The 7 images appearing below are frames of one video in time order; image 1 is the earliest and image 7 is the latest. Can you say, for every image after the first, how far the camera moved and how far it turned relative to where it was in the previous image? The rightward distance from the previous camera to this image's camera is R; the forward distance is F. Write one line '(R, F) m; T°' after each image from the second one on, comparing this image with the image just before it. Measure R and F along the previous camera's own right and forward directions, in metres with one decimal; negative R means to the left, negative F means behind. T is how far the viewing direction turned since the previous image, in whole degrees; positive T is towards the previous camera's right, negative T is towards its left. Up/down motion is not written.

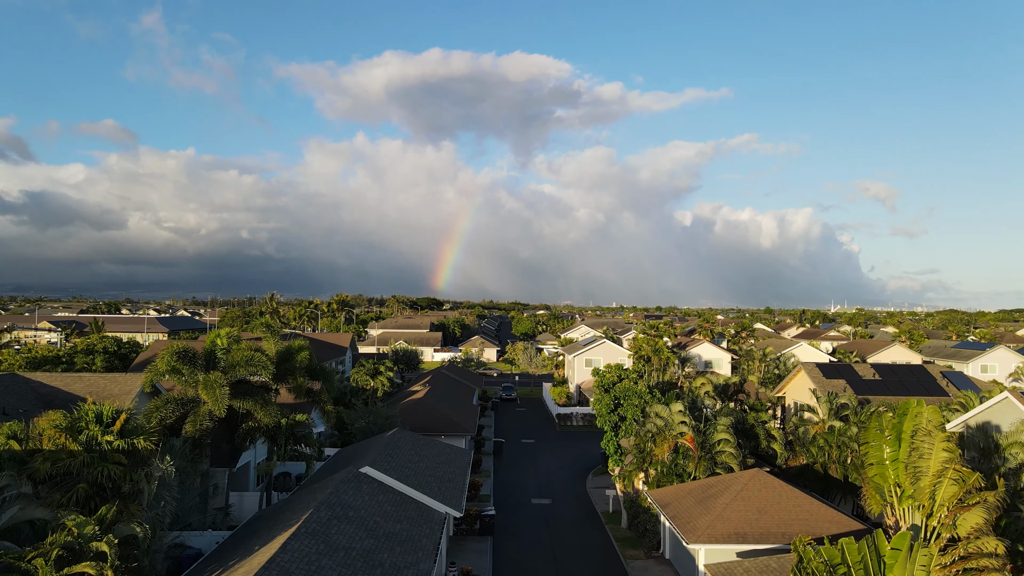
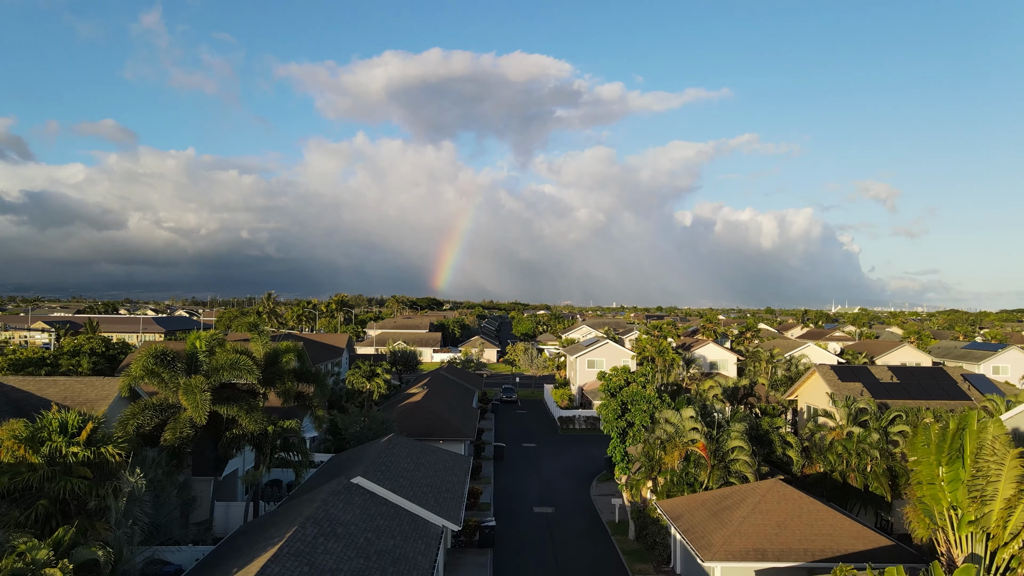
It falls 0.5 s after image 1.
(-0.1, +1.4) m; 0°
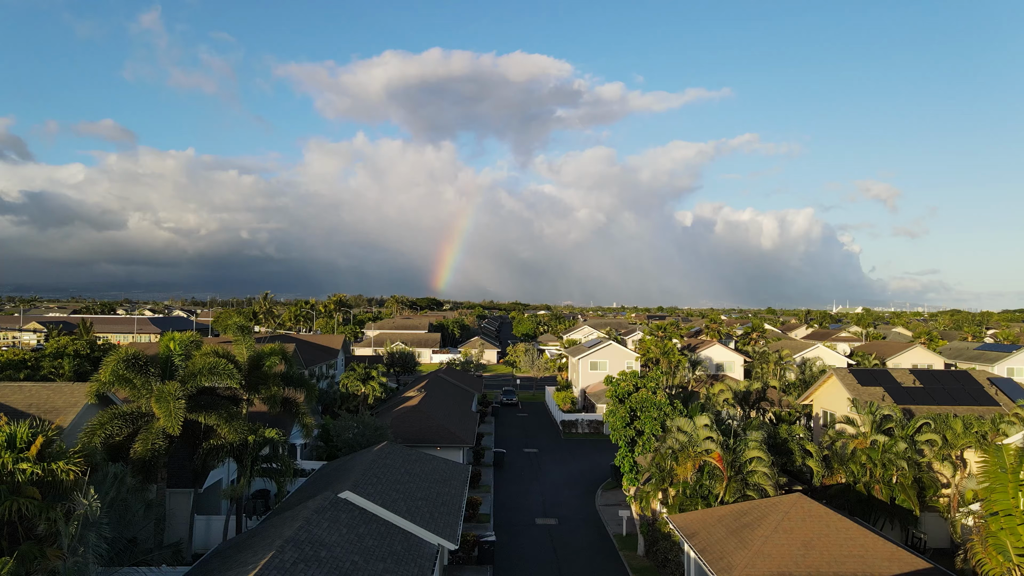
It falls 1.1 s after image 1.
(0.0, +1.6) m; 0°
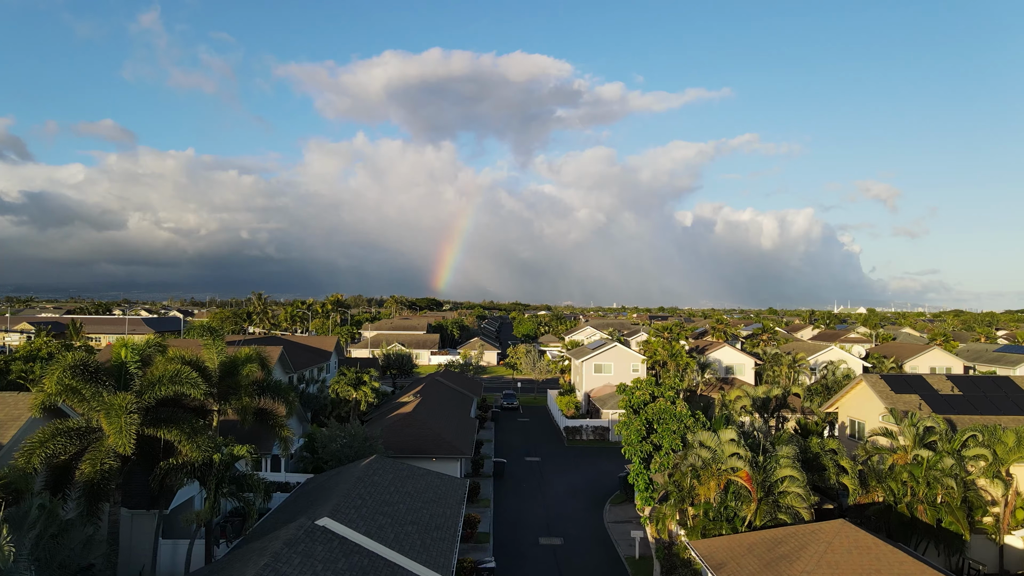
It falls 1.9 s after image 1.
(-0.1, +2.3) m; 0°
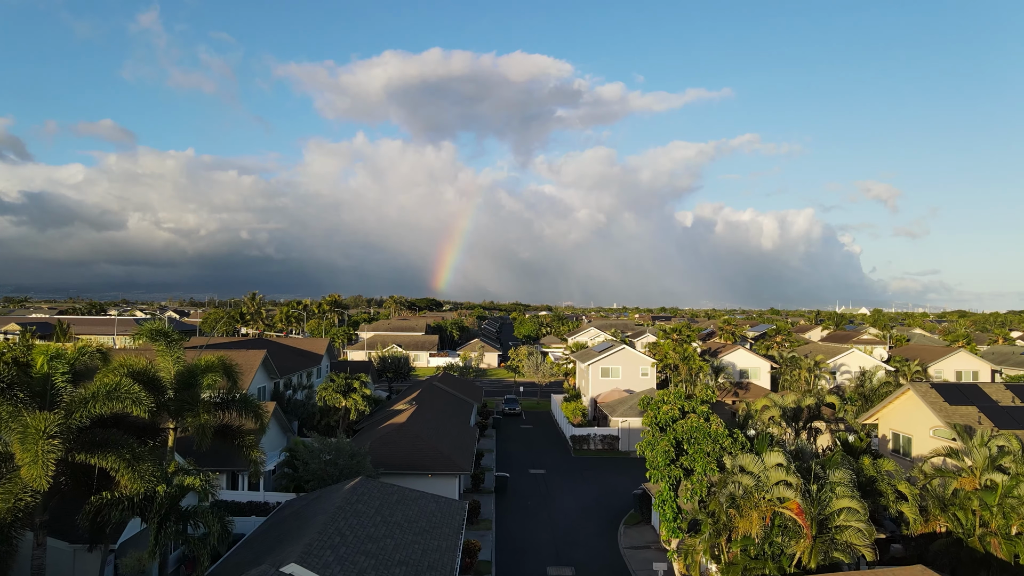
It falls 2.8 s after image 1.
(-0.2, +2.9) m; 0°
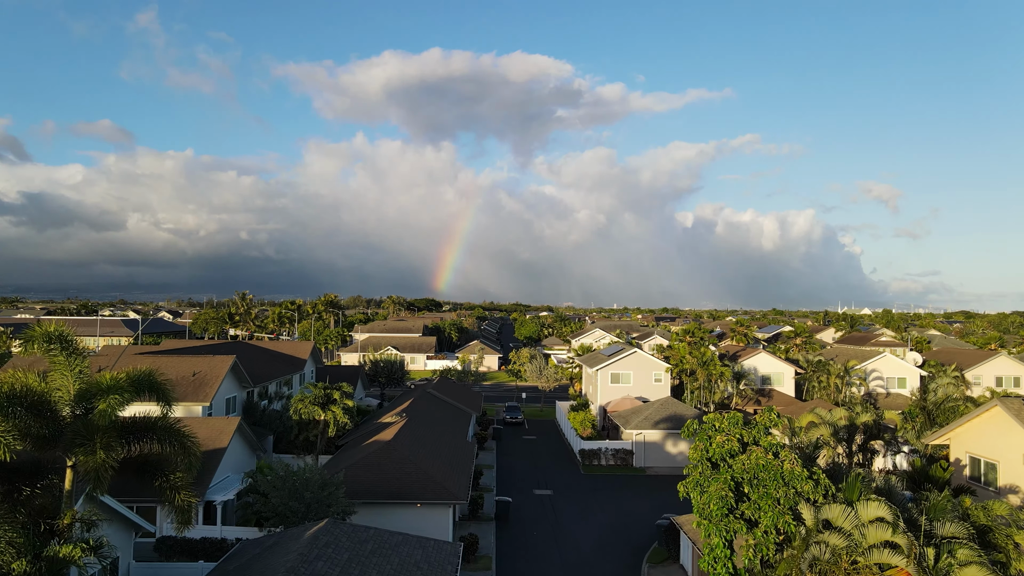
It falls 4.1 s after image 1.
(-0.2, +4.1) m; 0°
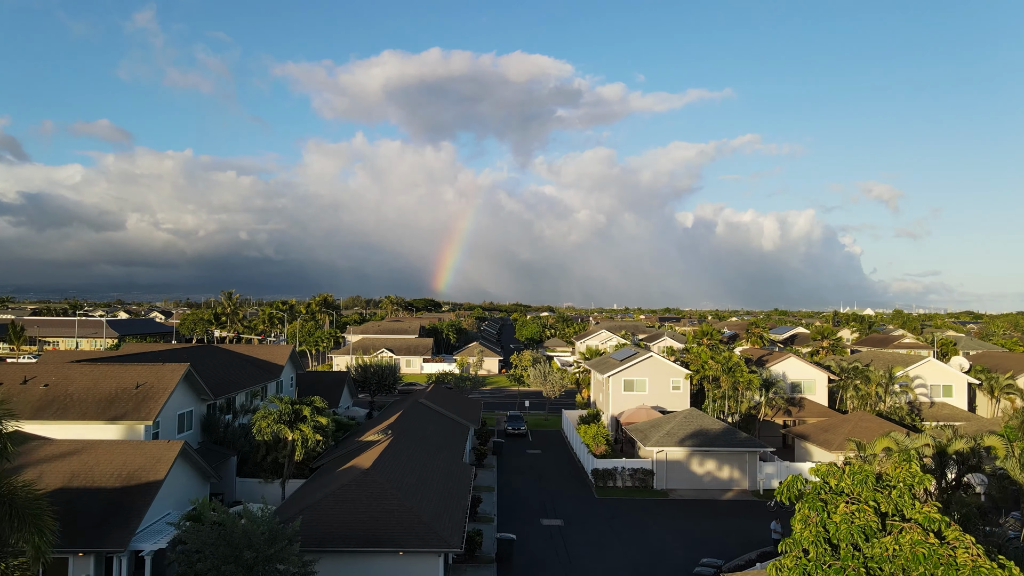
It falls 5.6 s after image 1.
(-0.2, +4.7) m; 0°
